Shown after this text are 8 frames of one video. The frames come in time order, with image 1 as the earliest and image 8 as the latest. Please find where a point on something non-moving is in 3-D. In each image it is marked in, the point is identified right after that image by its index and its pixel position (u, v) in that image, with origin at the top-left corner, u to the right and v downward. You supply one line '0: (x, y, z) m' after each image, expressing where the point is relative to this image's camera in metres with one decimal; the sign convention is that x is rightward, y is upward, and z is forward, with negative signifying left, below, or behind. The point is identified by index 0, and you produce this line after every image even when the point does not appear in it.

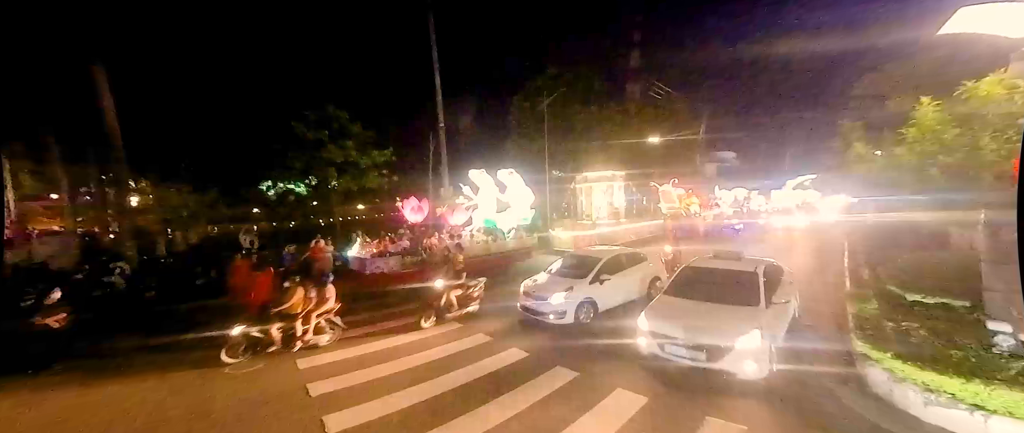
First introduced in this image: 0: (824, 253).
0: (+10.7, -1.5, +14.3) m
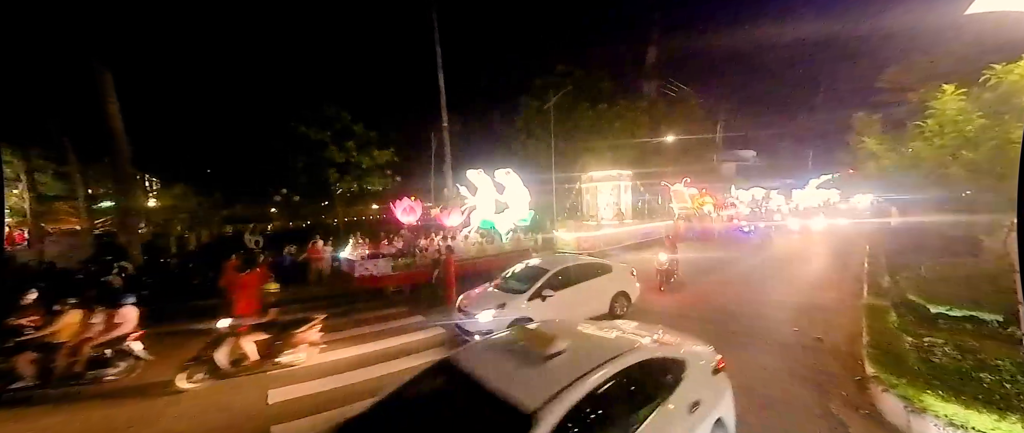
0: (+10.6, -1.5, +13.4) m
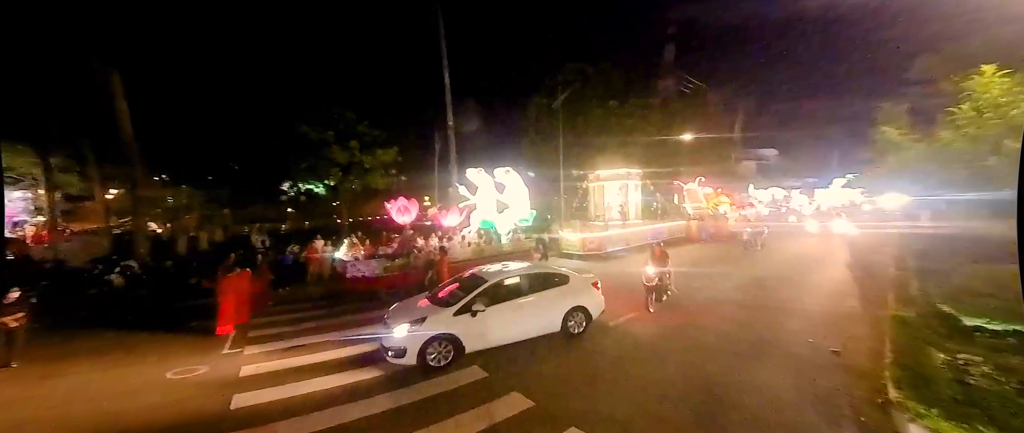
0: (+10.5, -1.5, +12.5) m
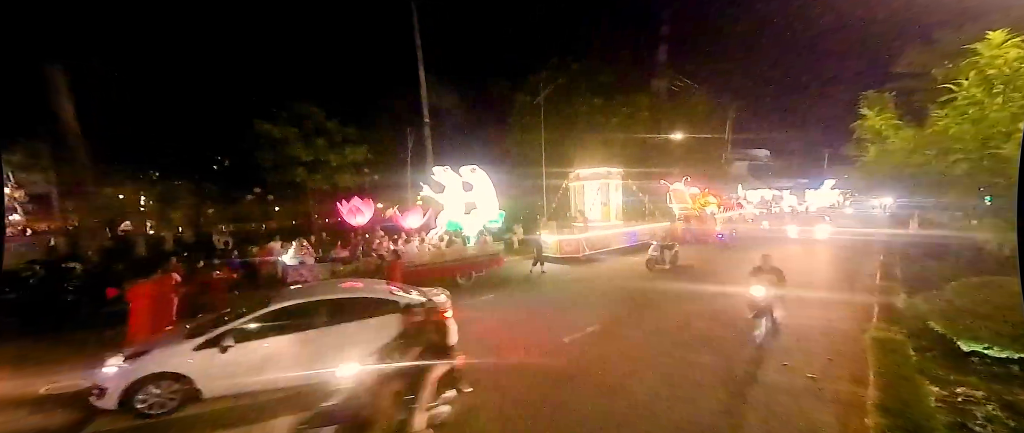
0: (+9.4, -1.6, +11.6) m
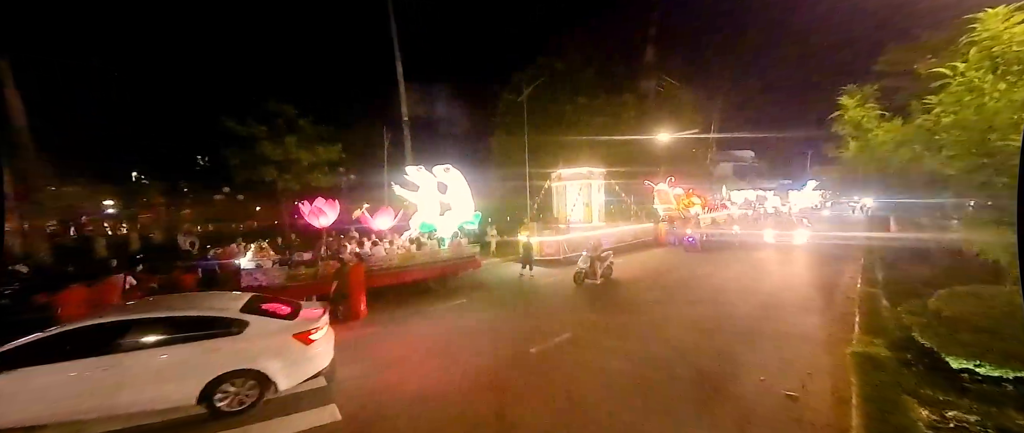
0: (+8.7, -1.7, +11.3) m
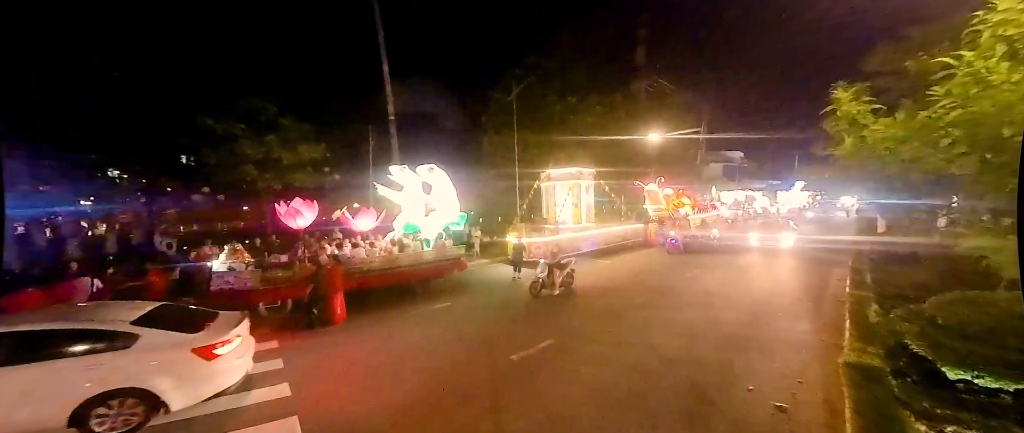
0: (+8.3, -1.7, +11.2) m
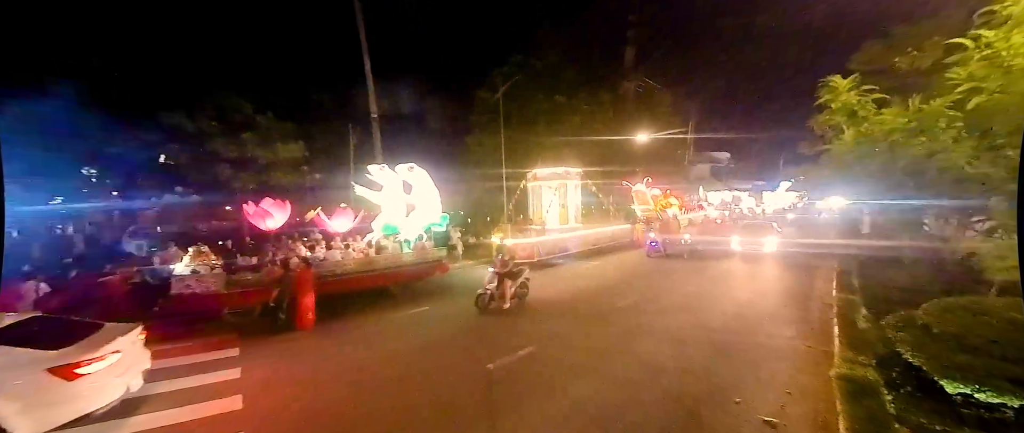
0: (+7.8, -1.7, +11.0) m
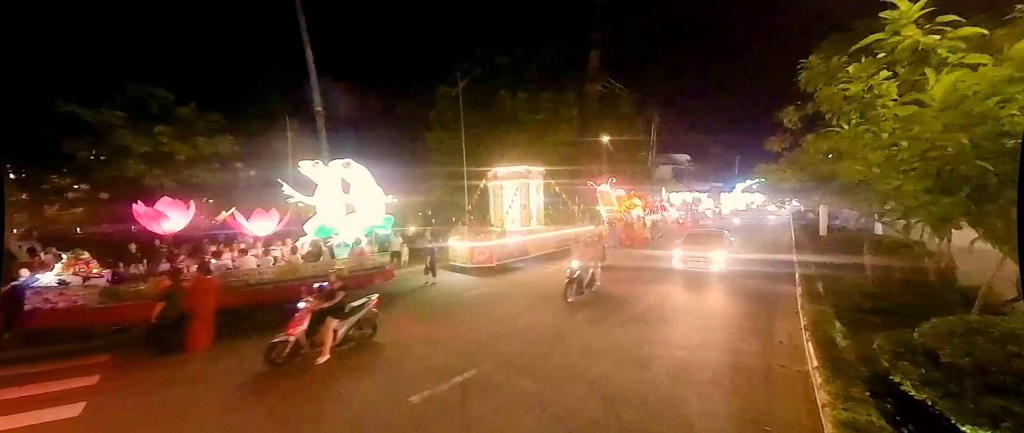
0: (+6.5, -1.8, +10.4) m
